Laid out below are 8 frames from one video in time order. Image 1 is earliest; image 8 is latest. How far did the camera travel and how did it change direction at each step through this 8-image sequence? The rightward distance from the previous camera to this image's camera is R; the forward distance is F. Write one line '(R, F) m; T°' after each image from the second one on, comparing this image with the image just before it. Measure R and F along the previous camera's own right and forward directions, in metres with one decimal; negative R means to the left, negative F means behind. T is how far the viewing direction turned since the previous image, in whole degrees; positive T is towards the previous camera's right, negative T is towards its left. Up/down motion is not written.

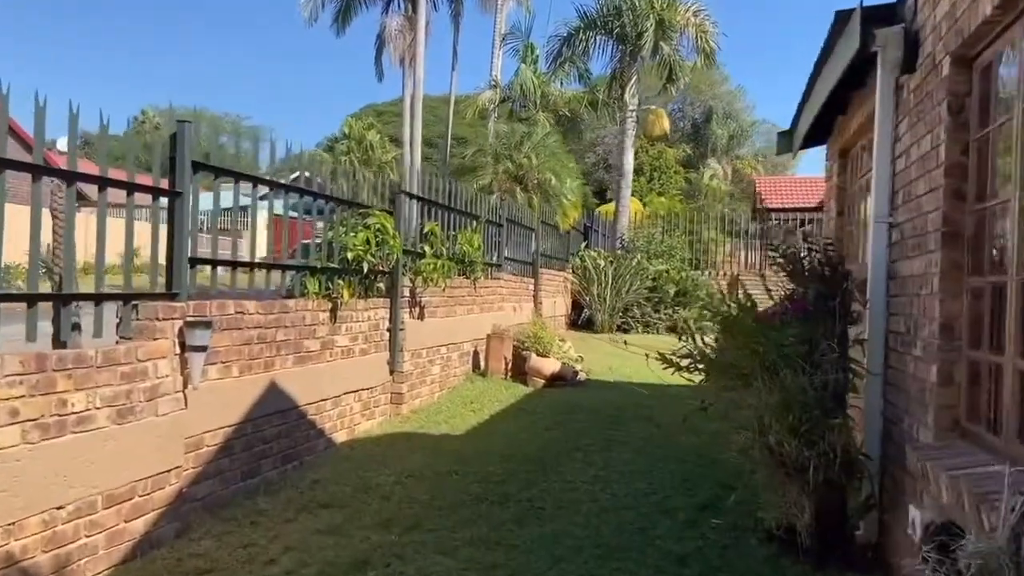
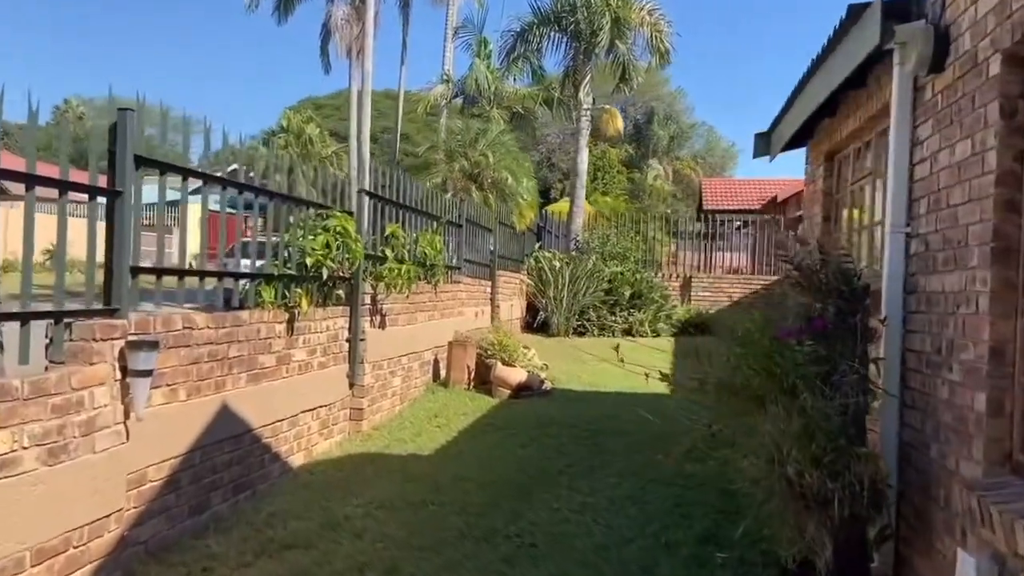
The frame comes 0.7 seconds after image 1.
(-0.3, +0.5) m; +4°
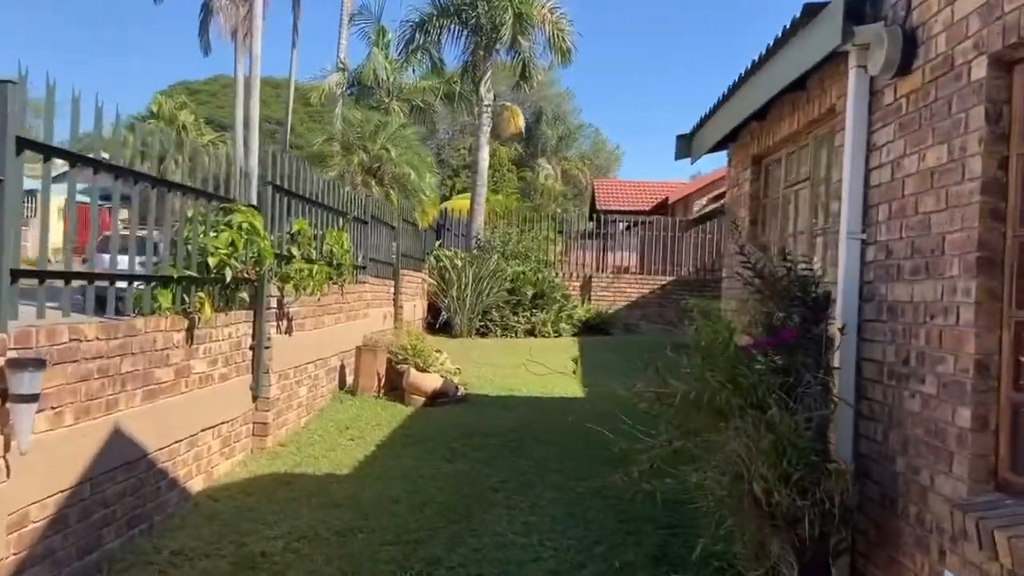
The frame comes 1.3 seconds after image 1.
(-0.3, +0.4) m; +8°
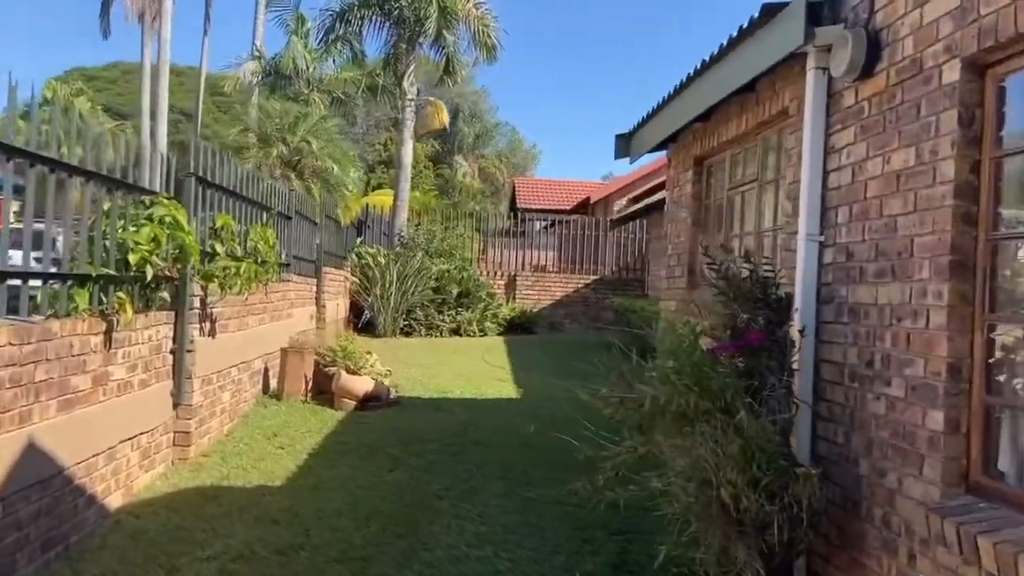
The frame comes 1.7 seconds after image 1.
(-0.2, +0.2) m; +6°
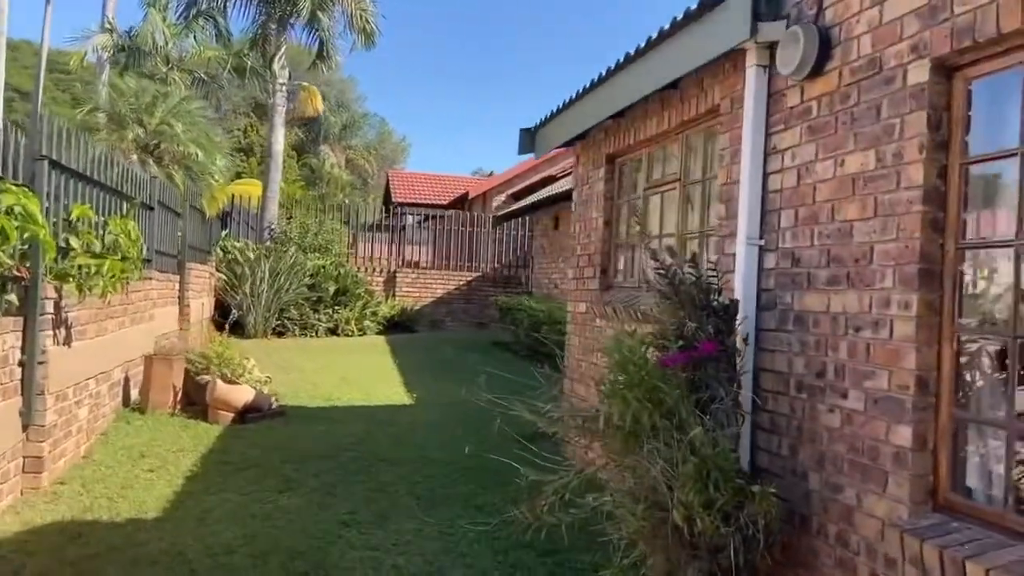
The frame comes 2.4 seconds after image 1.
(-0.3, +0.4) m; +10°
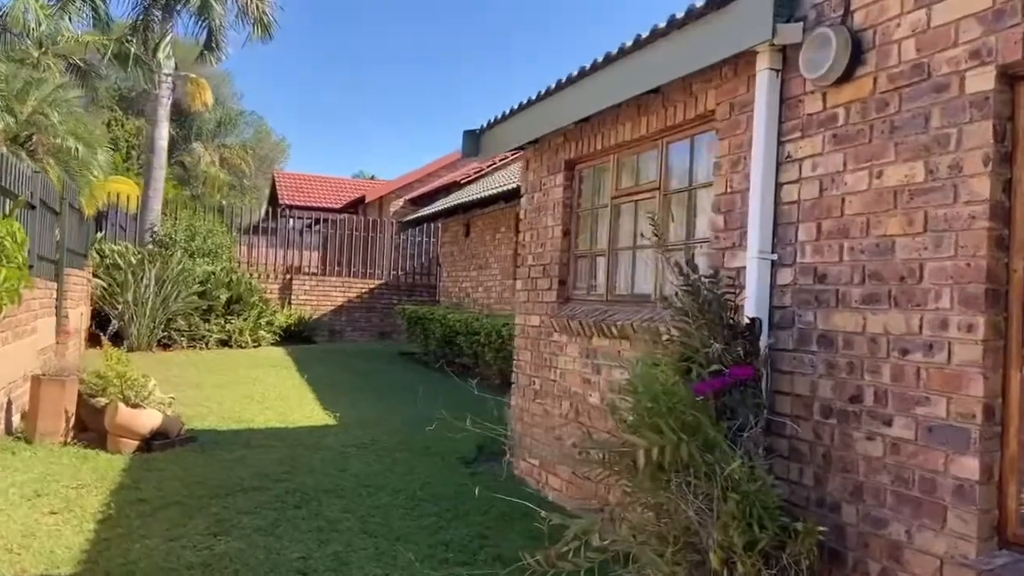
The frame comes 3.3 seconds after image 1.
(-0.5, +0.5) m; +9°
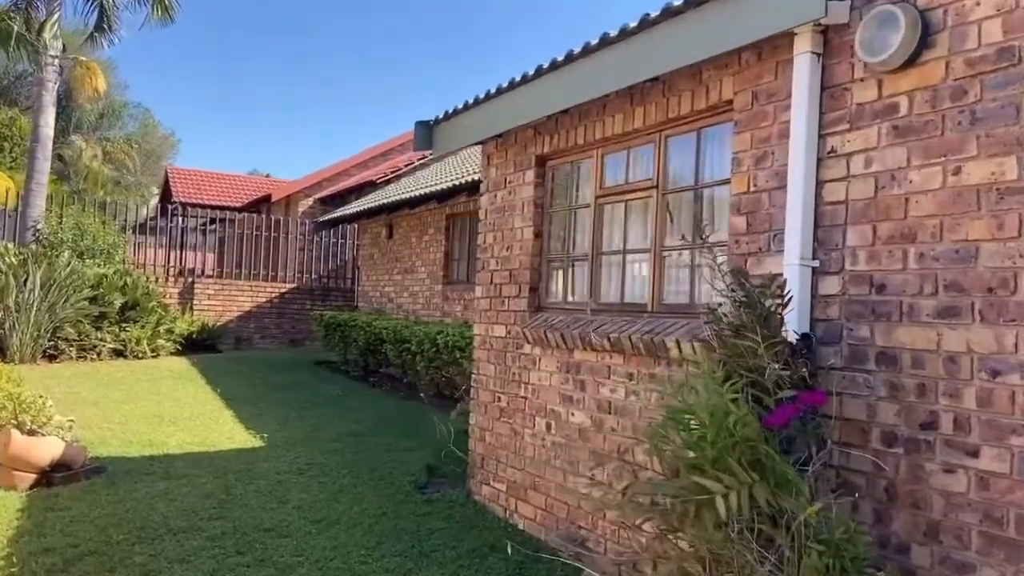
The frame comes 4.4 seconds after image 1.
(-0.4, +0.6) m; +7°
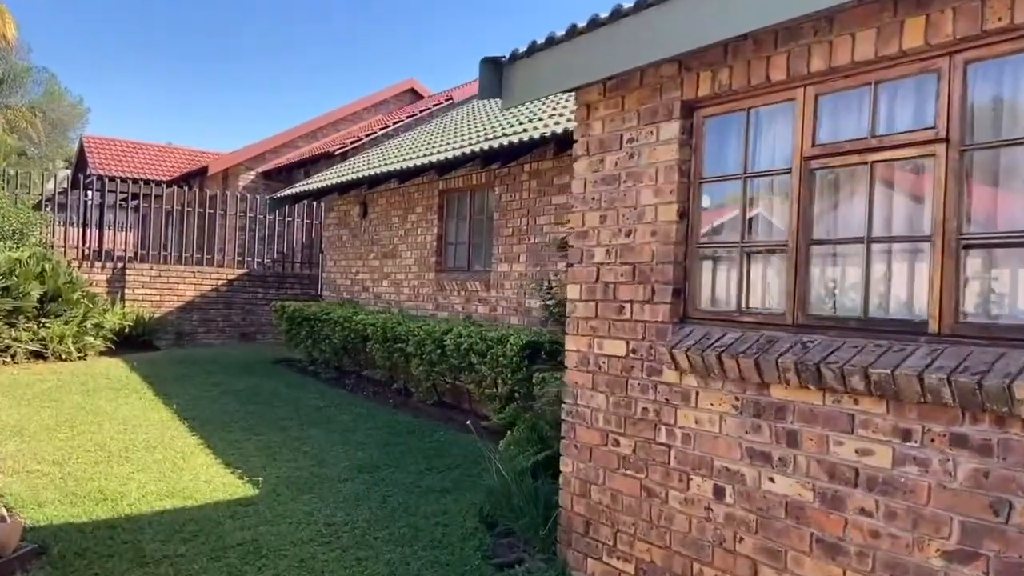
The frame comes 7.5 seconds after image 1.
(-1.0, +1.6) m; +5°
